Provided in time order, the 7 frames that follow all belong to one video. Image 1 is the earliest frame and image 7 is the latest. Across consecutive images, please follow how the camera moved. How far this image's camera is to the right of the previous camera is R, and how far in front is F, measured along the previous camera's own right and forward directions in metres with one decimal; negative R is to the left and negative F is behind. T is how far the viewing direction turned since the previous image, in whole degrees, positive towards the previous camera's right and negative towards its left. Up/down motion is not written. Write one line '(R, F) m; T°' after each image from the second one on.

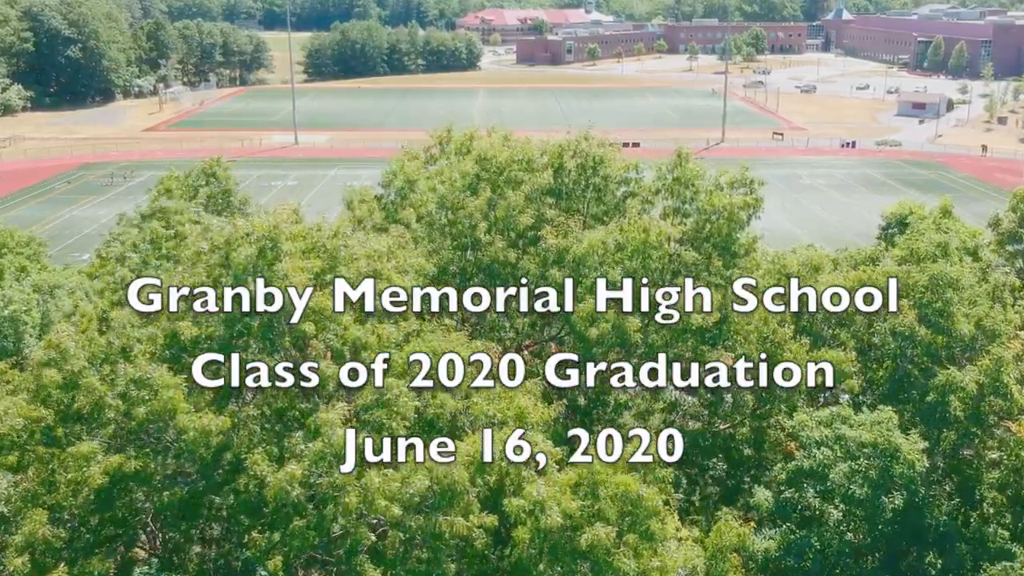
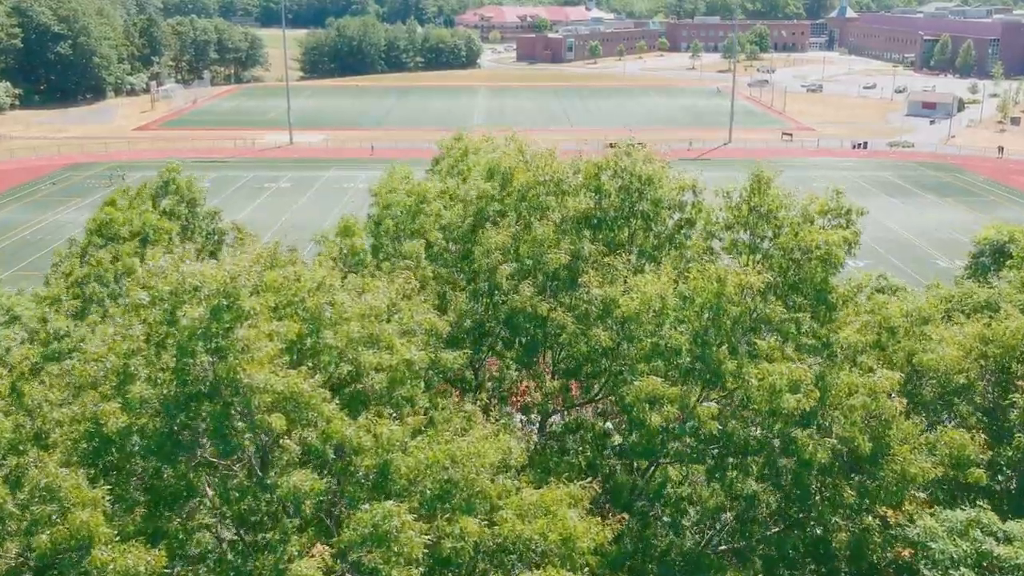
(-0.6, +4.3) m; 0°
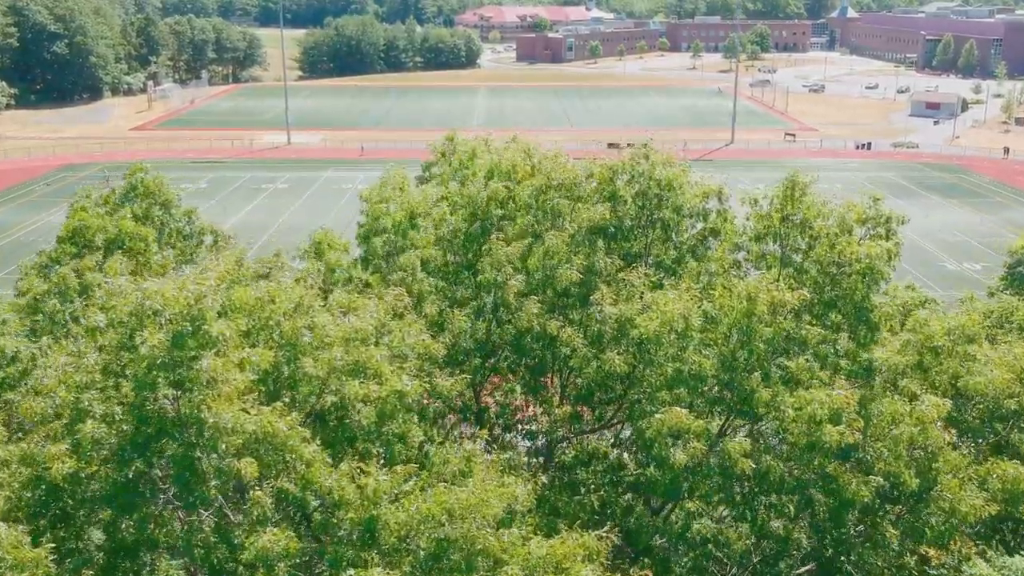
(-0.1, +1.5) m; 0°
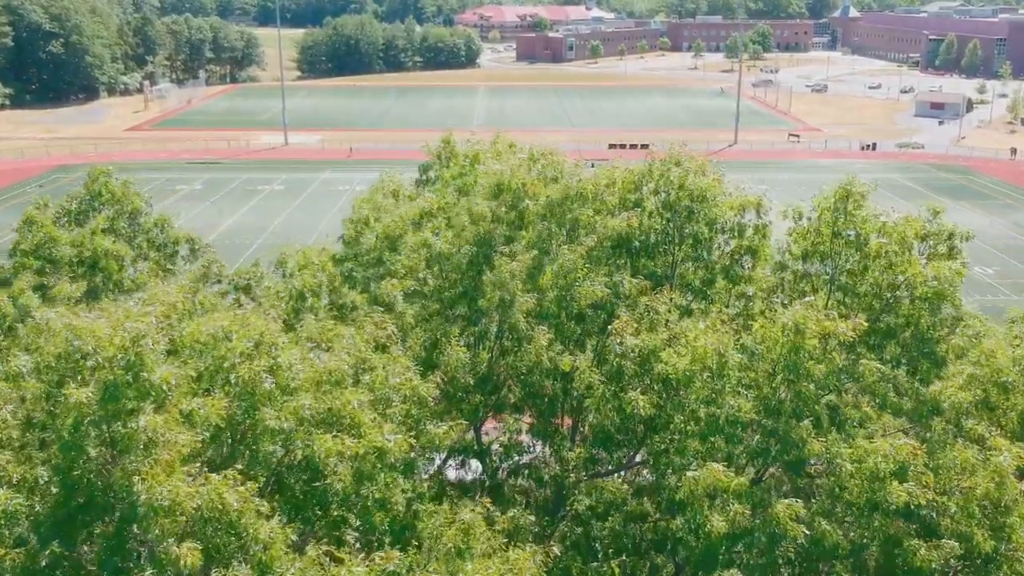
(-0.1, +1.9) m; 0°
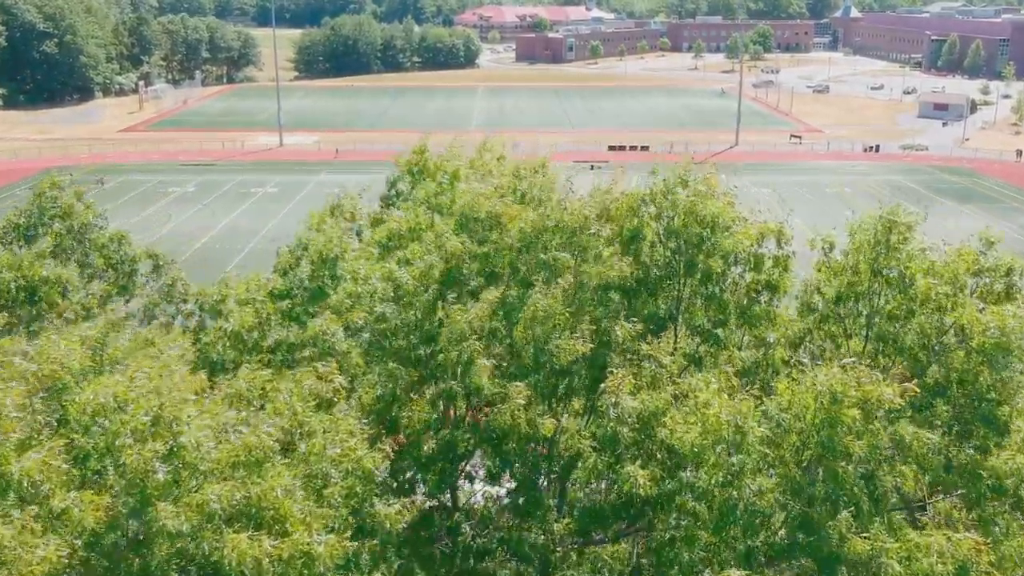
(+0.3, +2.0) m; 0°
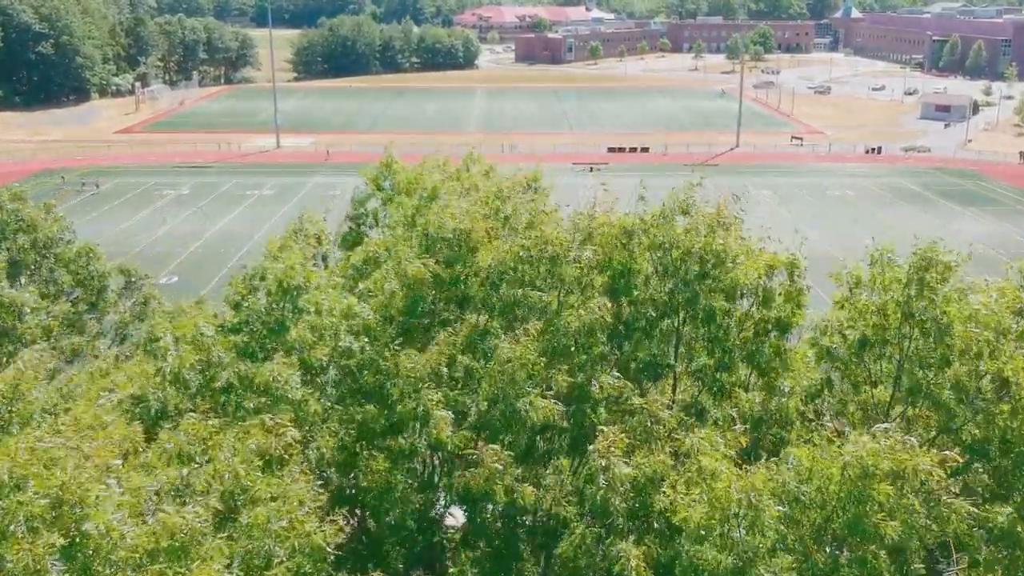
(+0.2, +1.3) m; 0°
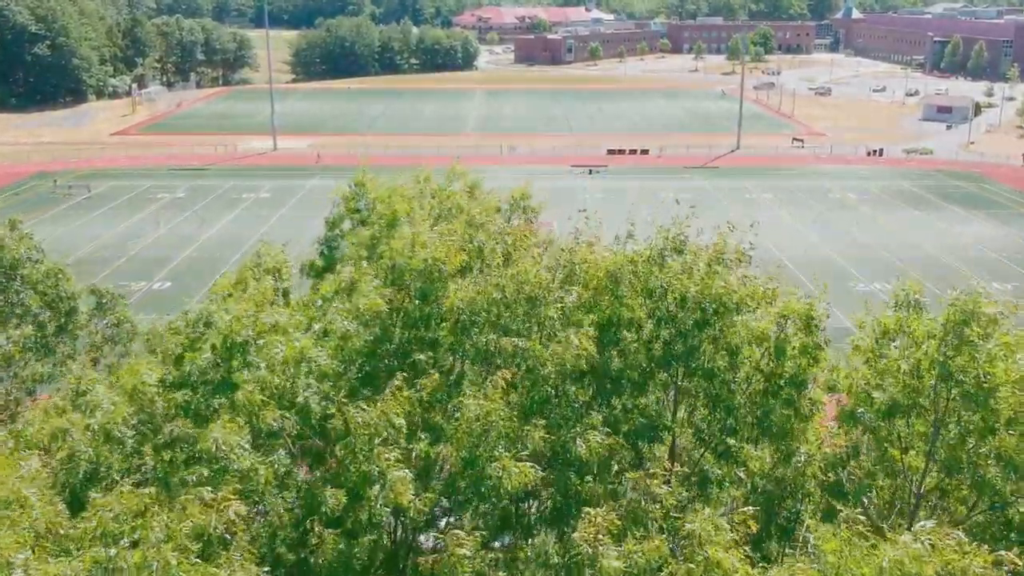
(+0.2, +1.2) m; 0°
